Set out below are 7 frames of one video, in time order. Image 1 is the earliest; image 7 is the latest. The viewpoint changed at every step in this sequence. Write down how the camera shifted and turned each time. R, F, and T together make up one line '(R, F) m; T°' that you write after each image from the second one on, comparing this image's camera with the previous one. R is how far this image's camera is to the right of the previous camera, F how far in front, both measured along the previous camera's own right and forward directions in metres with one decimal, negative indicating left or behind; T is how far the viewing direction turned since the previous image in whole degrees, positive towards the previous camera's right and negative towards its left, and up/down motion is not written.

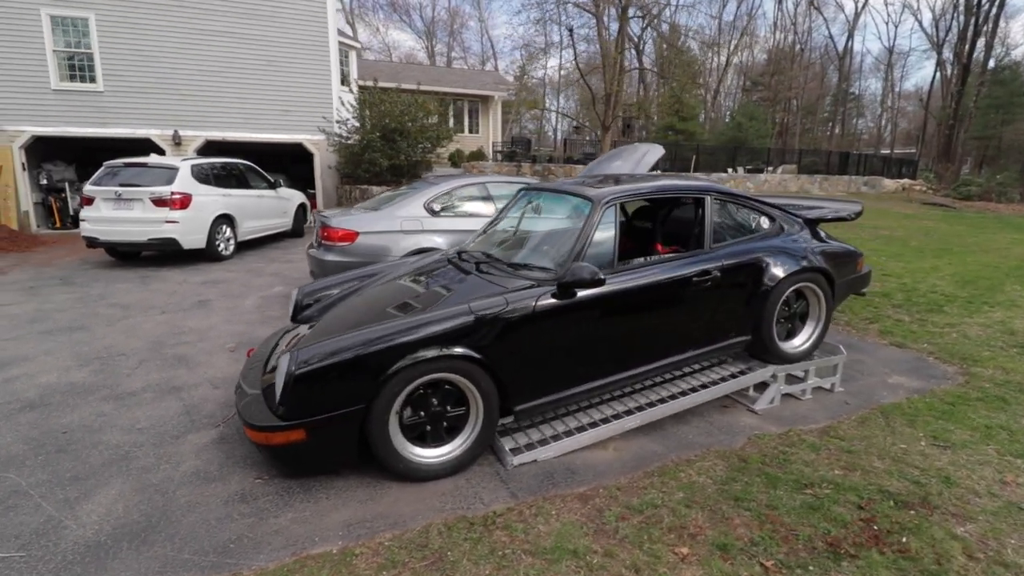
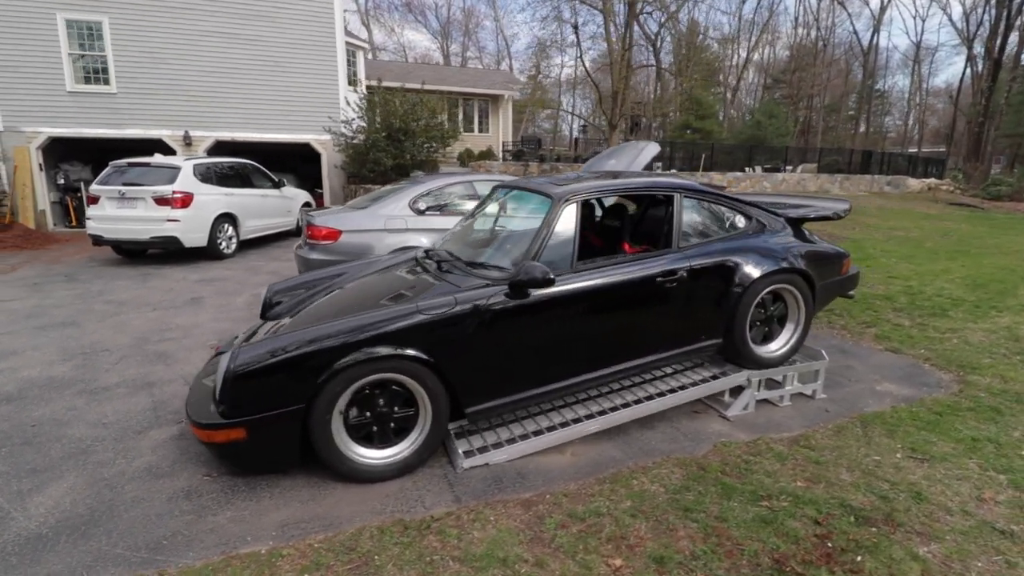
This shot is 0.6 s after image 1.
(+0.4, +0.1) m; -2°
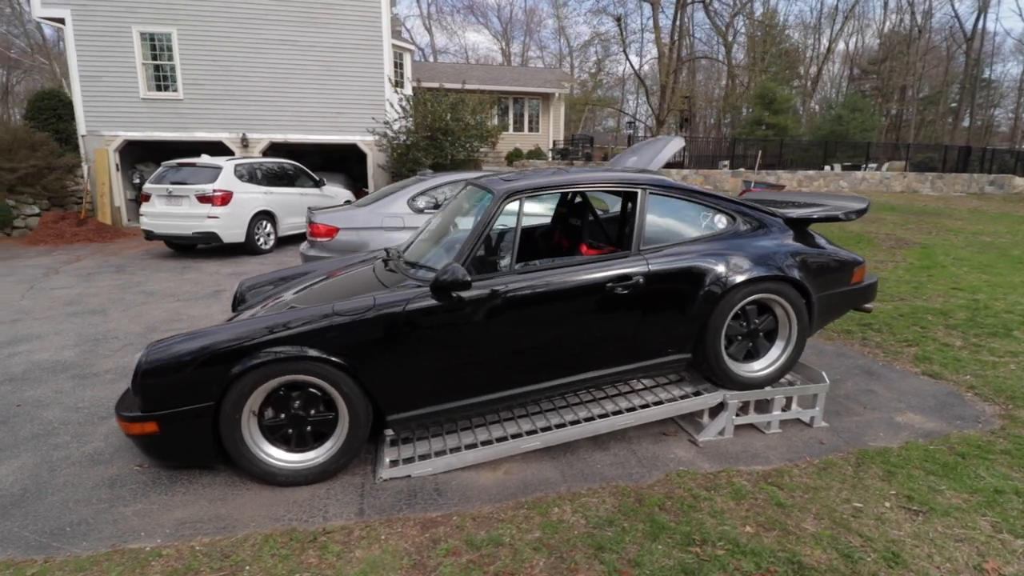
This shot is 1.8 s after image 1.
(+0.8, +0.3) m; -8°
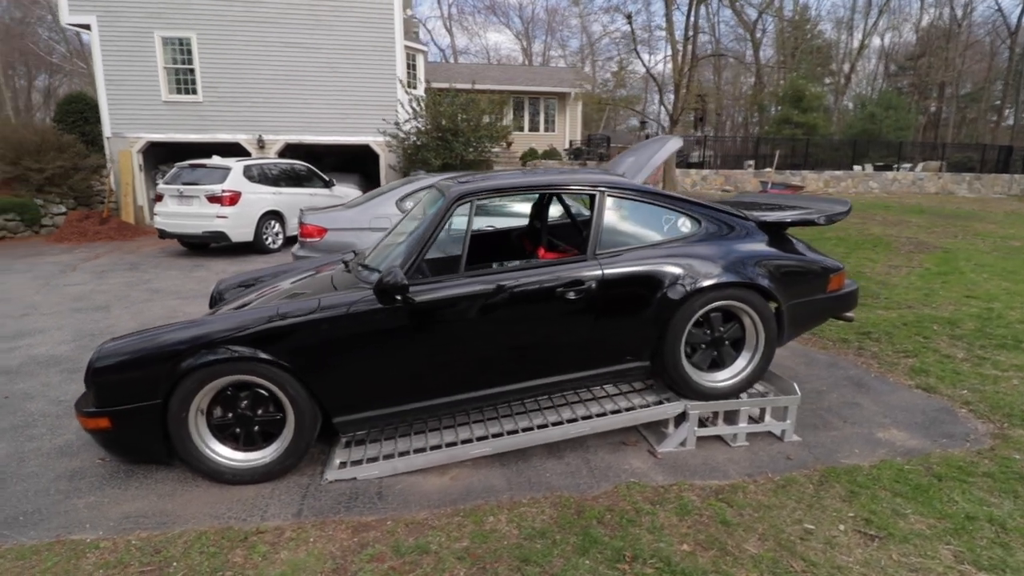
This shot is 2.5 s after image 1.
(+0.4, +0.1) m; -3°
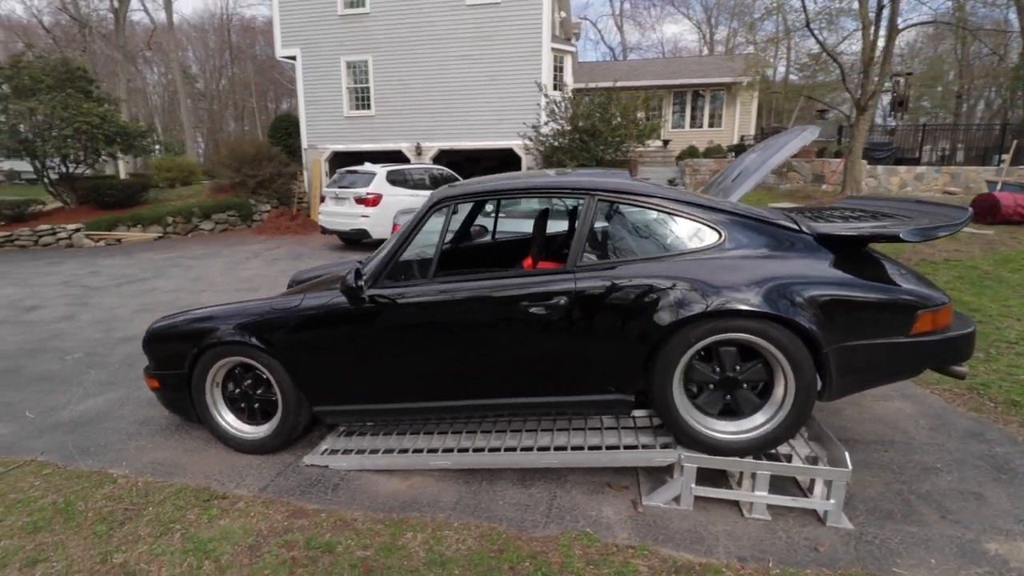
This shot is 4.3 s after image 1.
(+1.1, +0.4) m; -20°
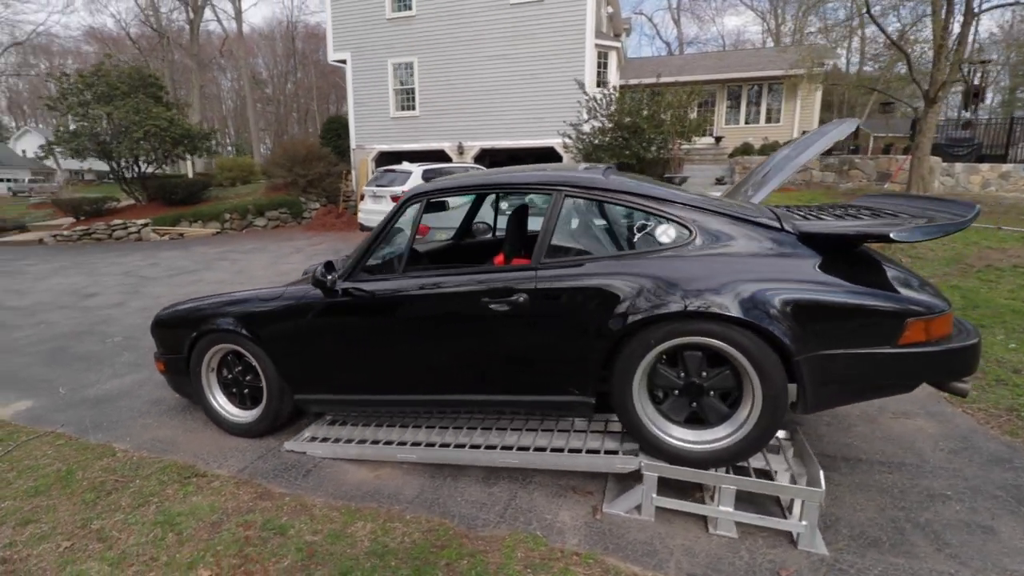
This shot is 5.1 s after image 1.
(+0.5, +0.1) m; -6°
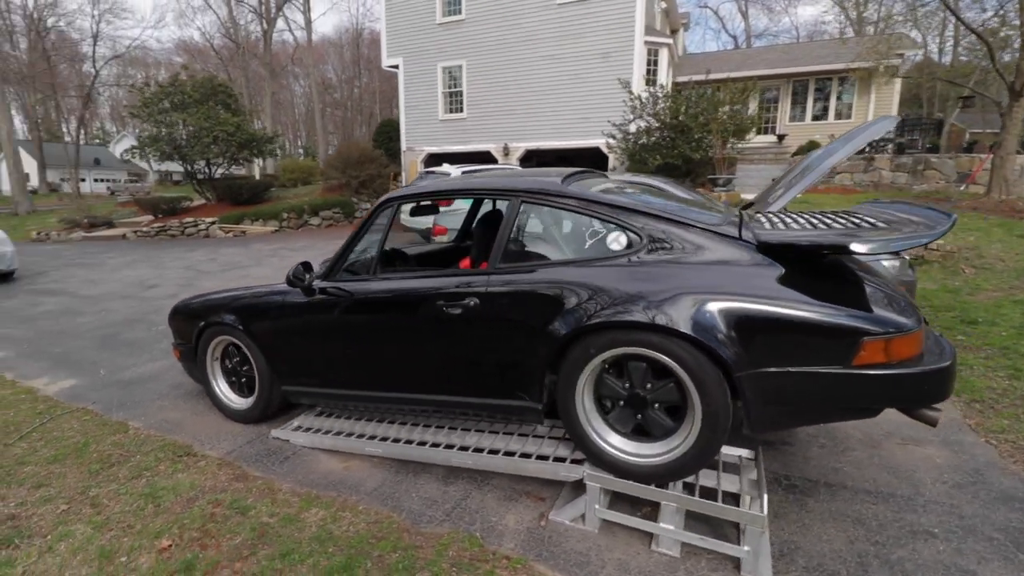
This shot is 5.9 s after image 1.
(+0.6, 0.0) m; -7°
